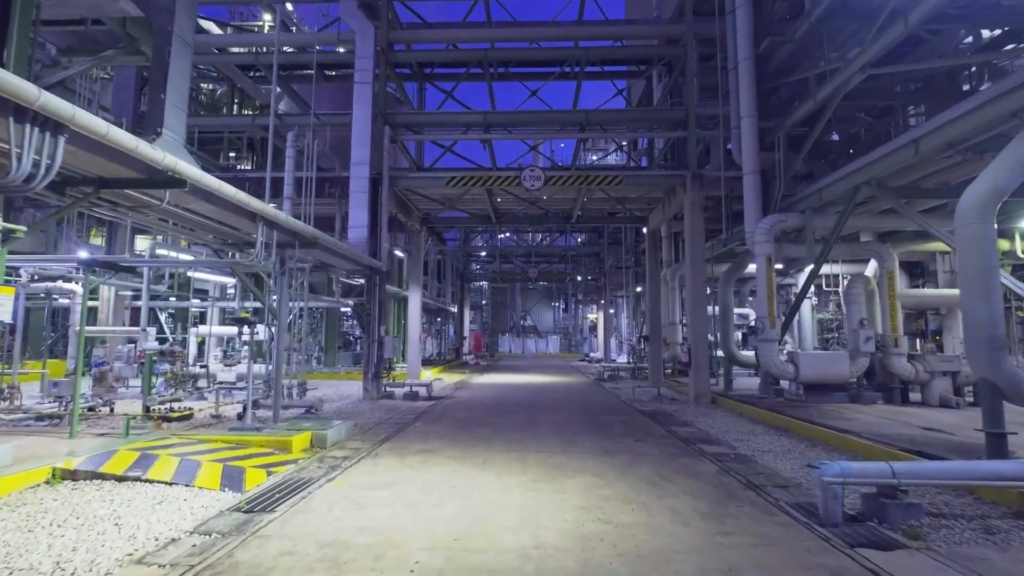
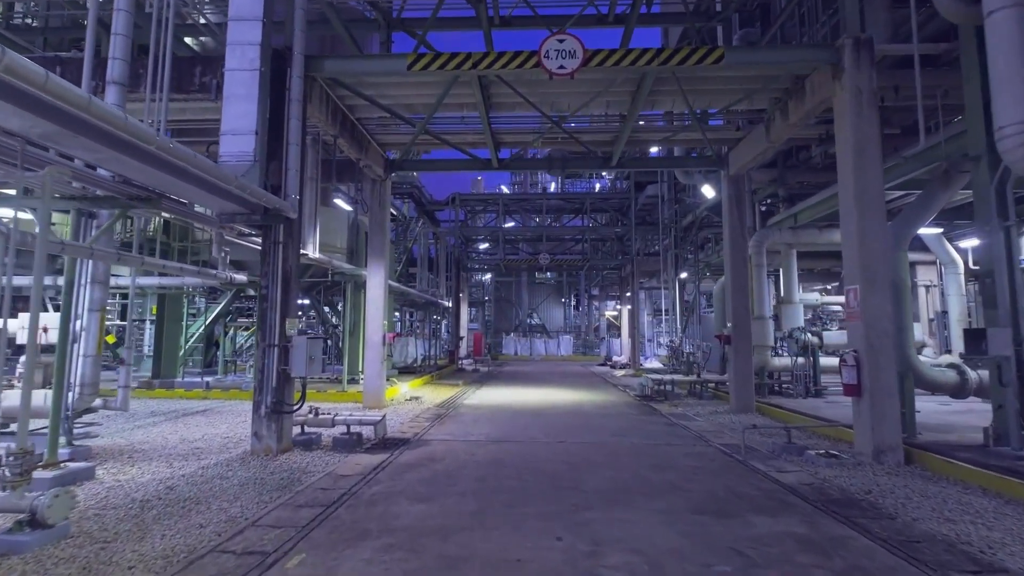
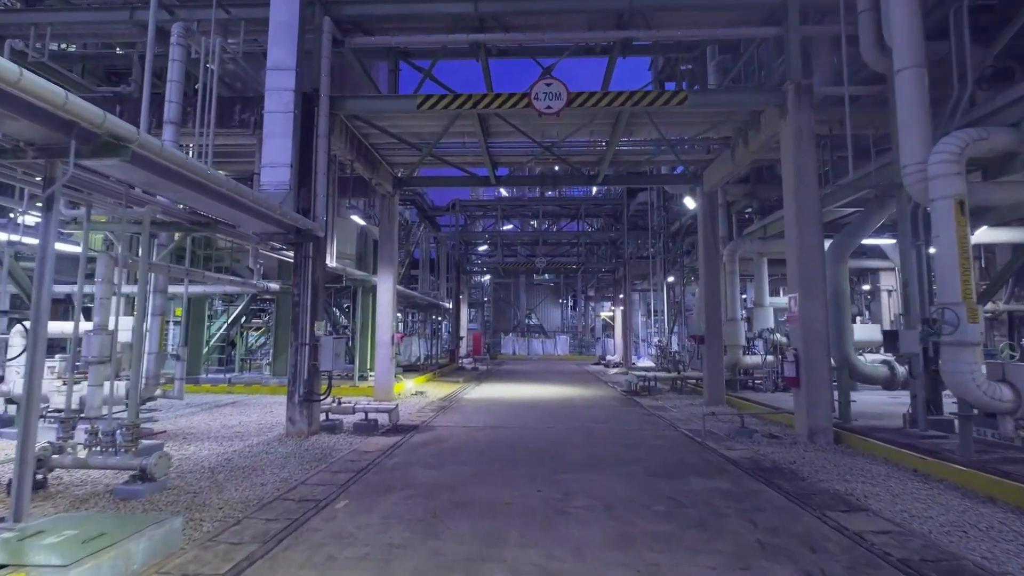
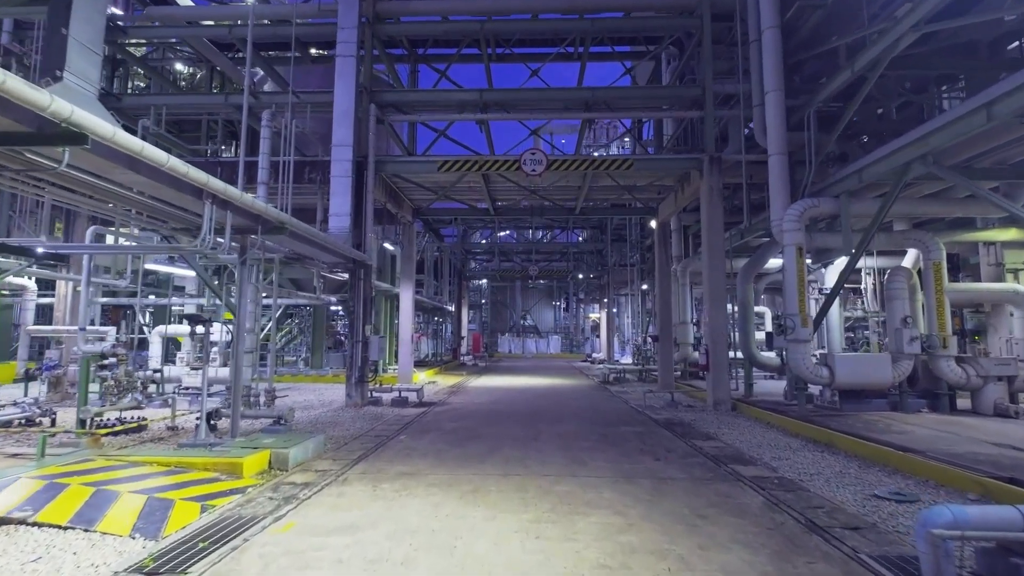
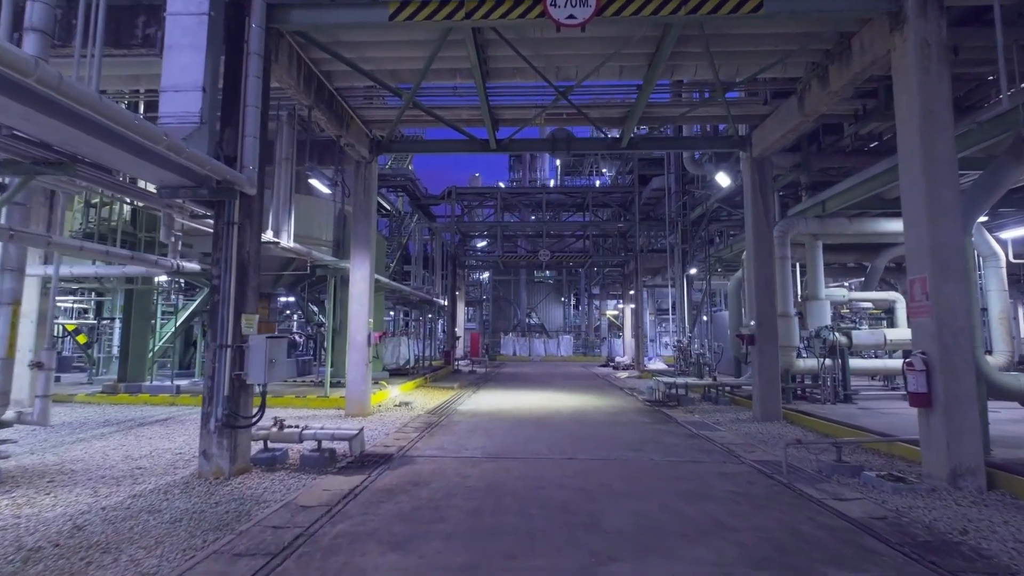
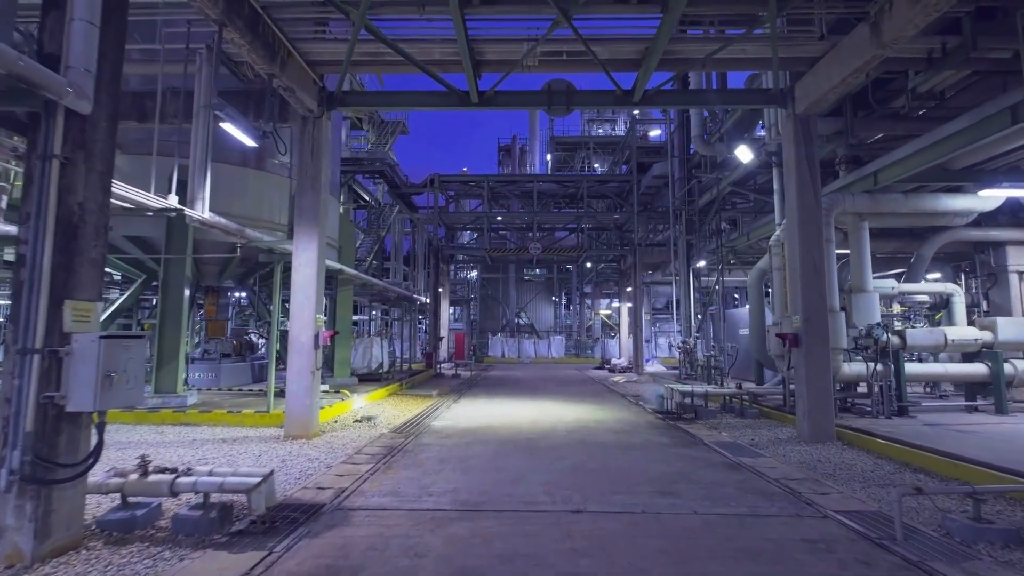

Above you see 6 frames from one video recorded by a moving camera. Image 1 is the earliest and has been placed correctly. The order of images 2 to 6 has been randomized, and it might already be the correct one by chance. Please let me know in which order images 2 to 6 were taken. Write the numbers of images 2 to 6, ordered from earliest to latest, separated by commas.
4, 3, 2, 5, 6
